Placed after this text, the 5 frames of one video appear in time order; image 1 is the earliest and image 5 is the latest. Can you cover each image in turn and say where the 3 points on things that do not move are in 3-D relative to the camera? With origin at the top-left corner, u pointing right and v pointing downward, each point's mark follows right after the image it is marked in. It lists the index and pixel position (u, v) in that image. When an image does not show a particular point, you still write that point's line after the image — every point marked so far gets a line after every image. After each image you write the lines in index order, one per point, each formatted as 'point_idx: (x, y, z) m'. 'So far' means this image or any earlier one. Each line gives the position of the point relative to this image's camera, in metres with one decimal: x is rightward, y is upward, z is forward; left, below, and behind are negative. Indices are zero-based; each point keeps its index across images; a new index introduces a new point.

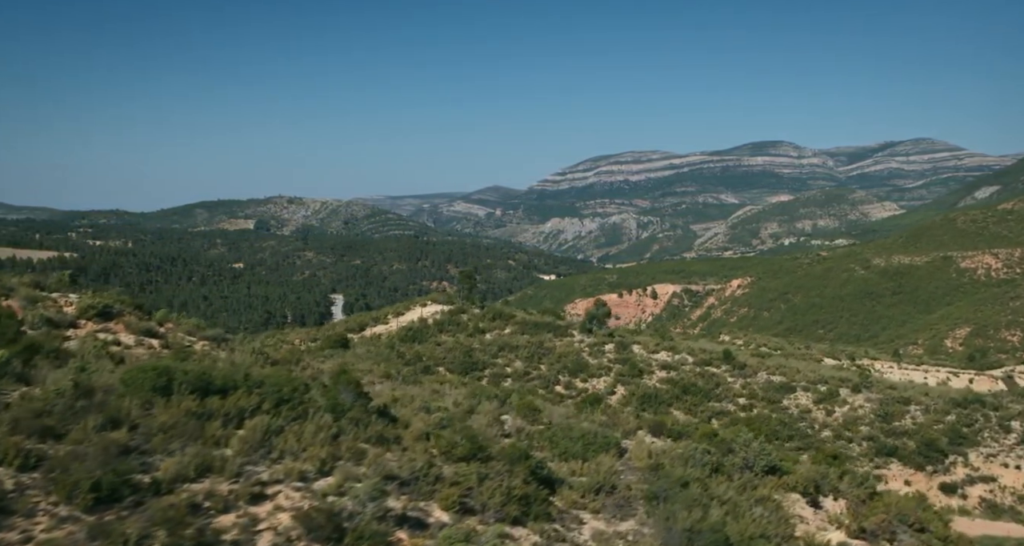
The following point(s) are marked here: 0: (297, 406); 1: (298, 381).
0: (-3.1, -1.9, +12.5) m
1: (-3.5, -1.7, +14.5) m
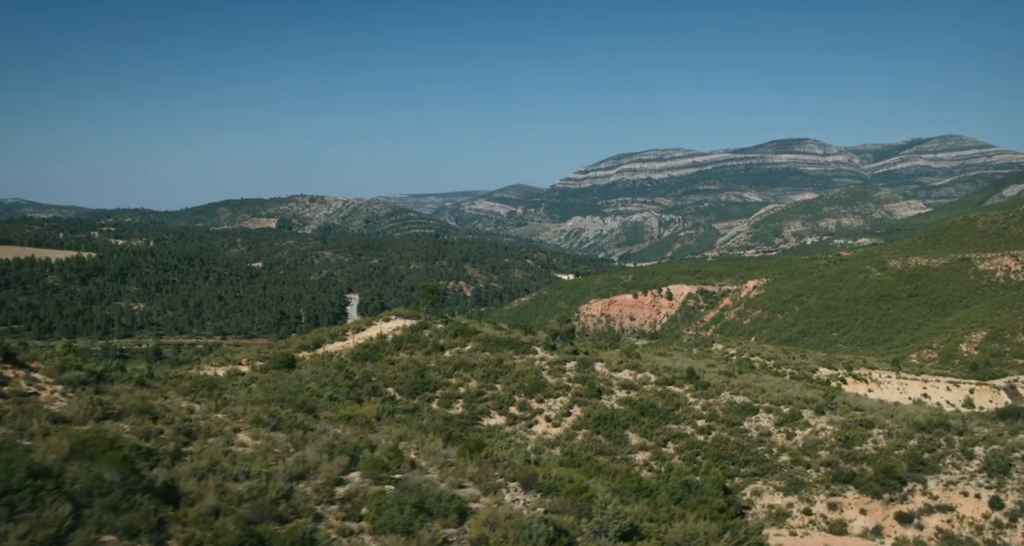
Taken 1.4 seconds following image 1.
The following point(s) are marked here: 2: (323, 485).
0: (-6.0, -2.8, +11.3) m
1: (-6.4, -2.6, +13.4) m
2: (-3.4, -3.8, +16.2) m
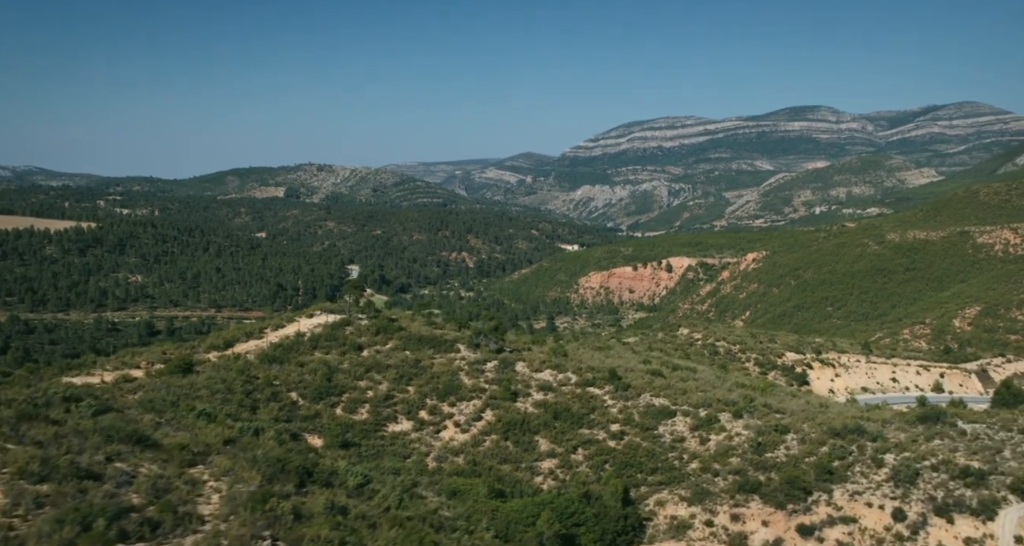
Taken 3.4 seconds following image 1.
0: (-10.6, -3.9, +9.7) m
1: (-11.0, -3.7, +11.7) m
2: (-8.0, -4.8, +14.7) m
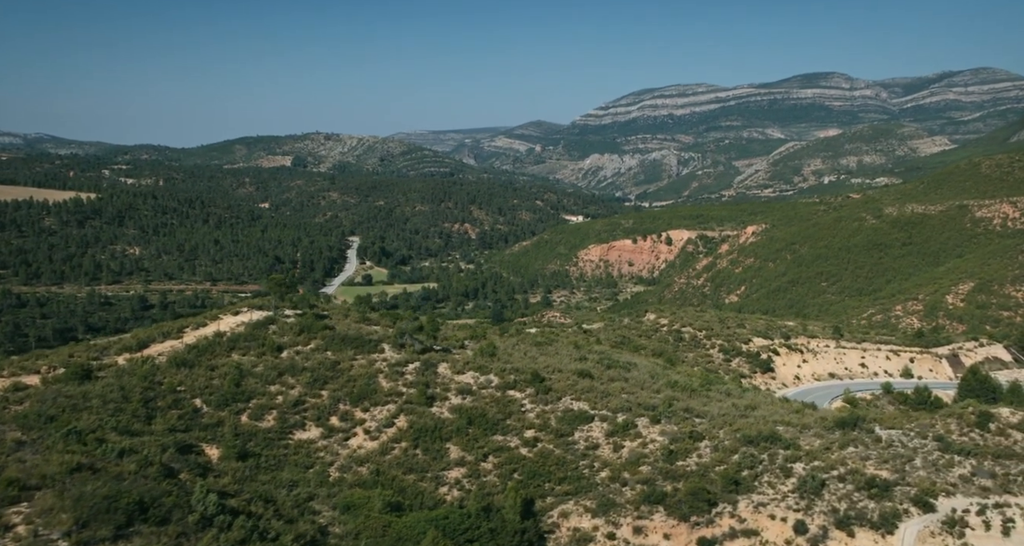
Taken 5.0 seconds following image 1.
0: (-14.8, -5.1, +8.5) m
1: (-15.3, -4.8, +10.5) m
2: (-12.4, -5.9, +13.5) m
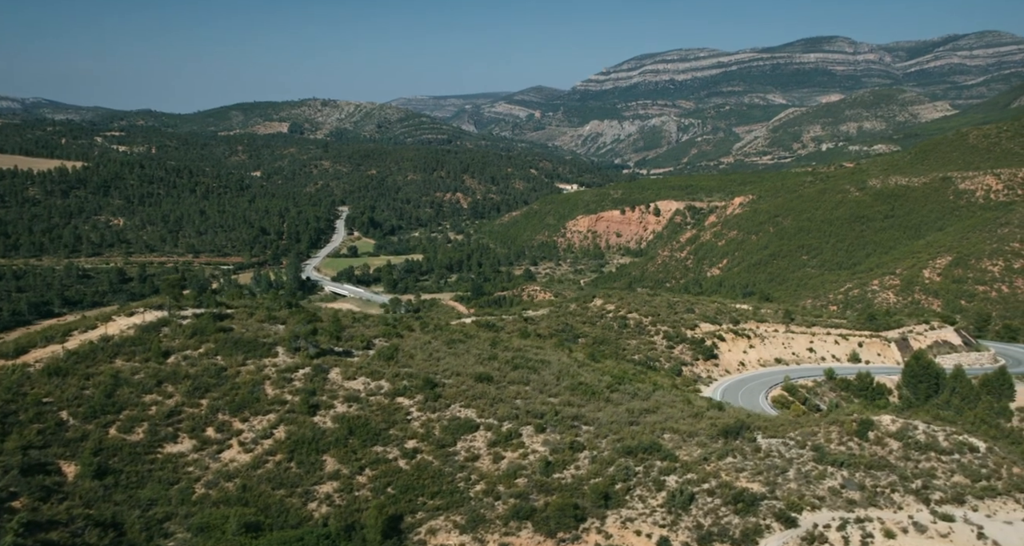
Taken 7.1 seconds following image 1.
0: (-20.1, -6.5, +7.2) m
1: (-20.6, -6.2, +9.2) m
2: (-17.8, -7.2, +12.4) m
